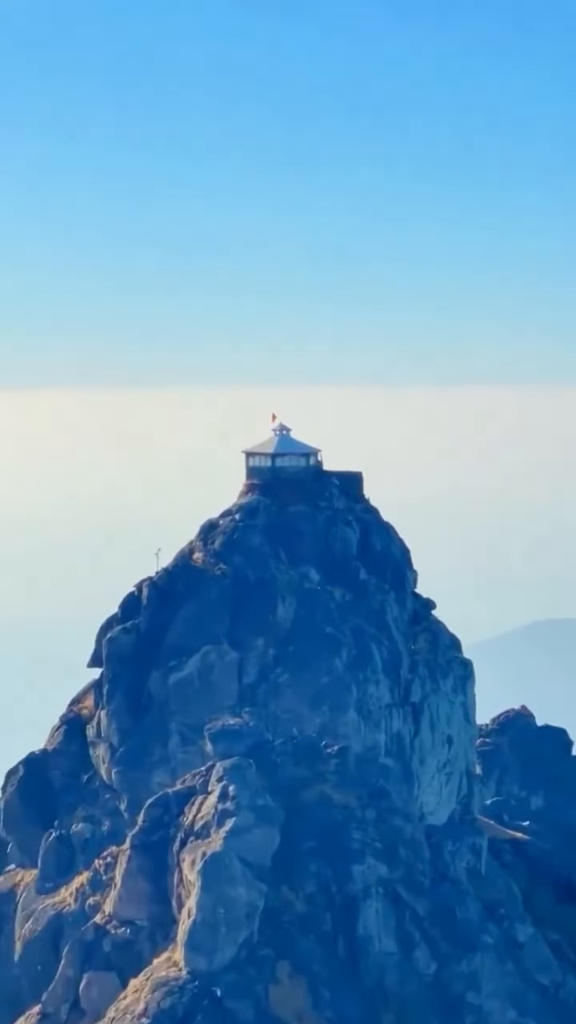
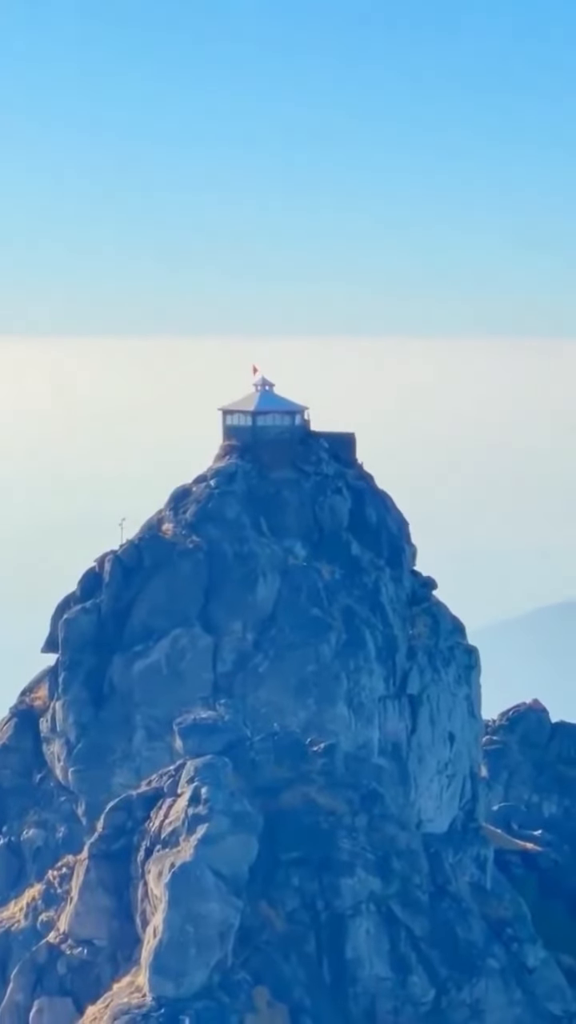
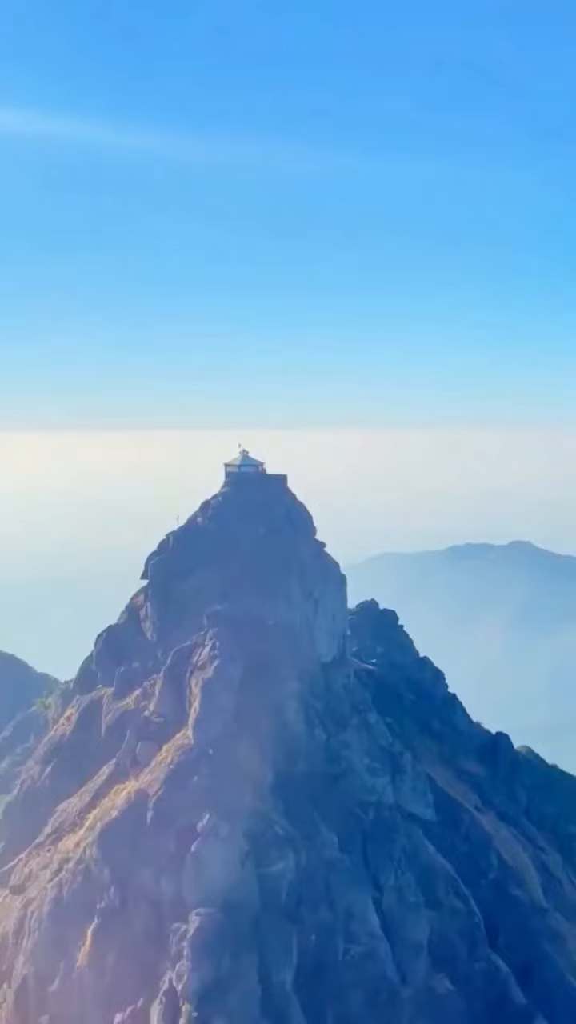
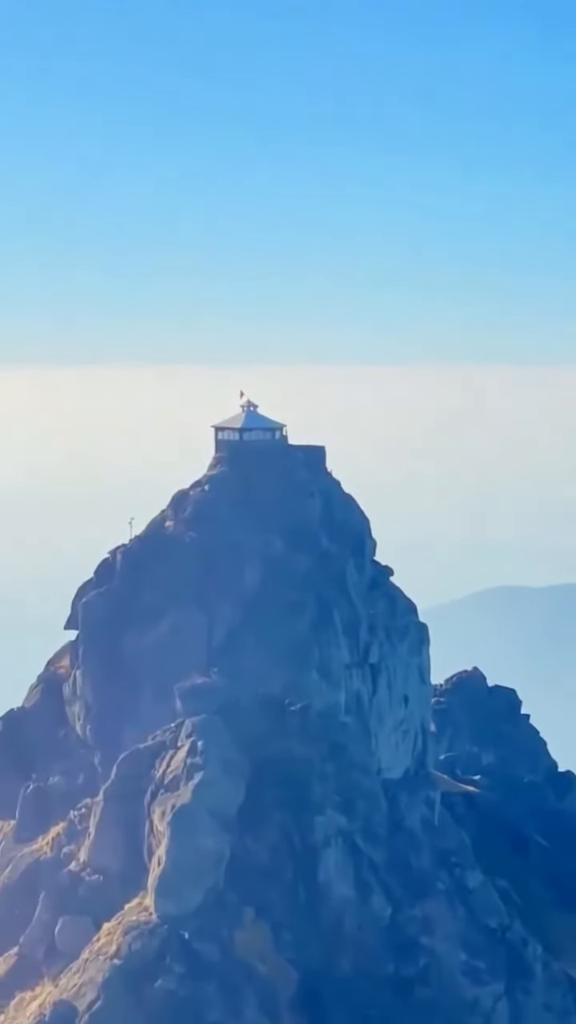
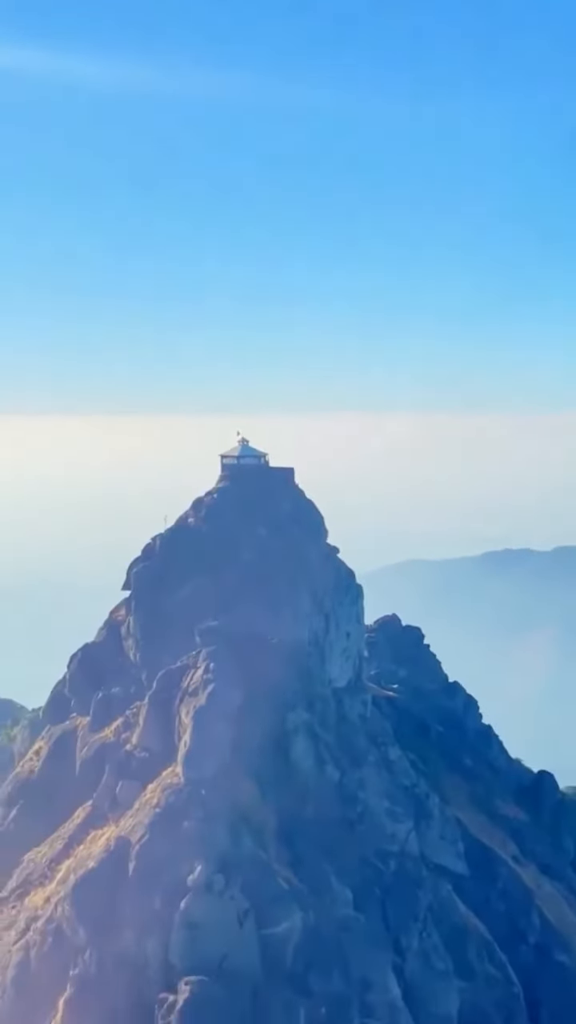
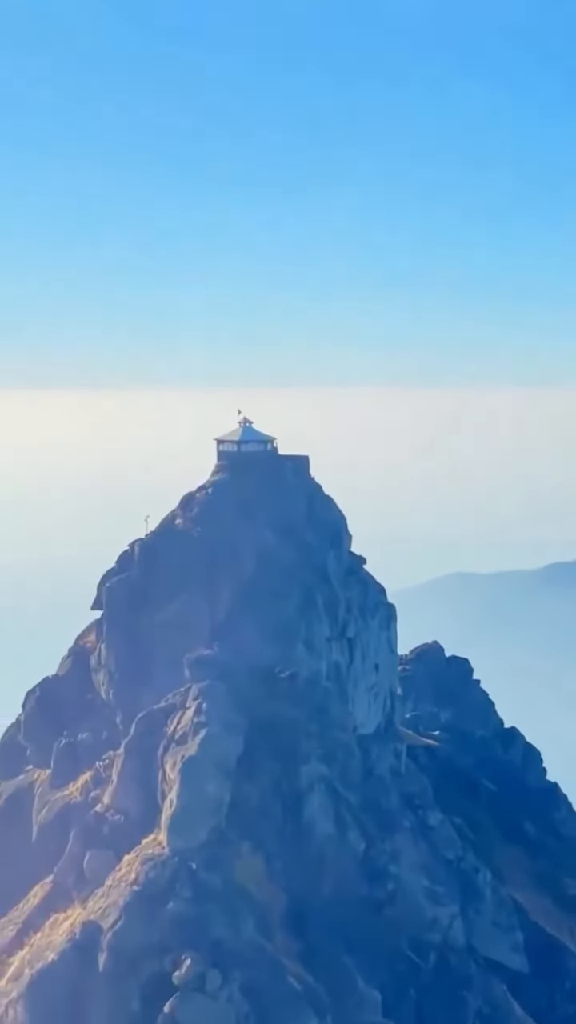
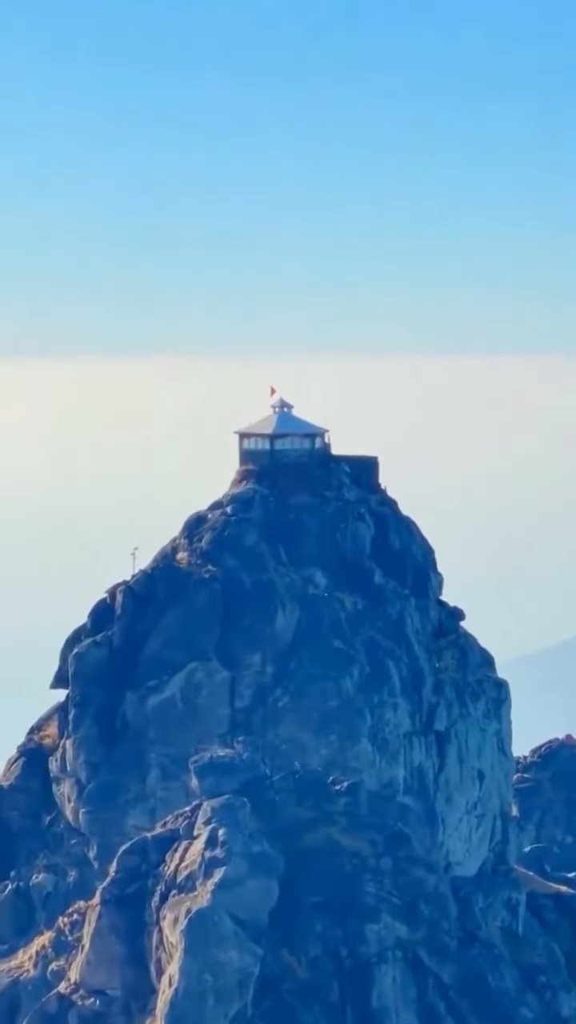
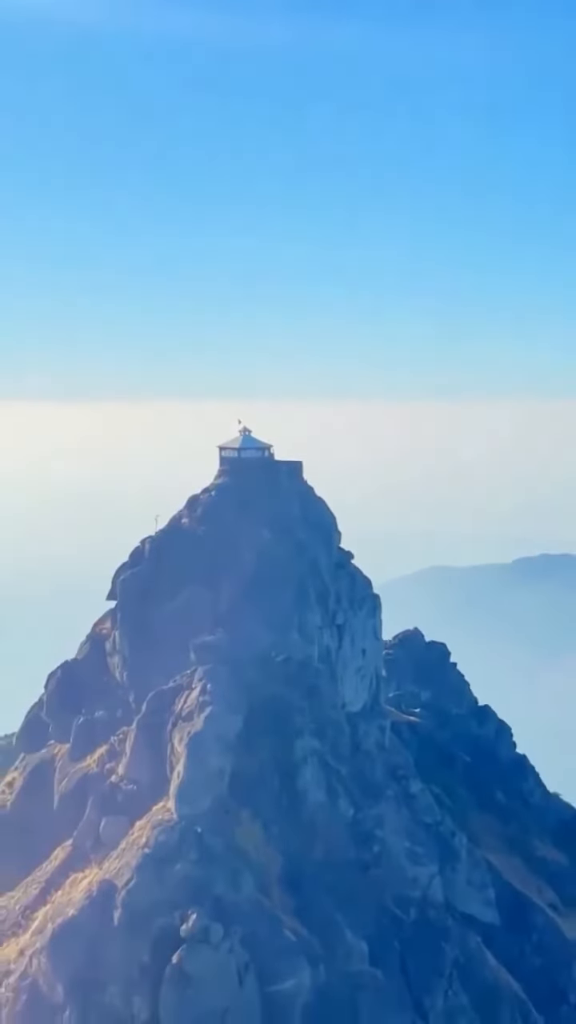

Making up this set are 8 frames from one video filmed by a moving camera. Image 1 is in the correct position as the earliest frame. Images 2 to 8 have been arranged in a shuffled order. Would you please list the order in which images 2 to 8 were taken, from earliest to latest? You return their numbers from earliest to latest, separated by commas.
7, 2, 4, 6, 8, 5, 3
